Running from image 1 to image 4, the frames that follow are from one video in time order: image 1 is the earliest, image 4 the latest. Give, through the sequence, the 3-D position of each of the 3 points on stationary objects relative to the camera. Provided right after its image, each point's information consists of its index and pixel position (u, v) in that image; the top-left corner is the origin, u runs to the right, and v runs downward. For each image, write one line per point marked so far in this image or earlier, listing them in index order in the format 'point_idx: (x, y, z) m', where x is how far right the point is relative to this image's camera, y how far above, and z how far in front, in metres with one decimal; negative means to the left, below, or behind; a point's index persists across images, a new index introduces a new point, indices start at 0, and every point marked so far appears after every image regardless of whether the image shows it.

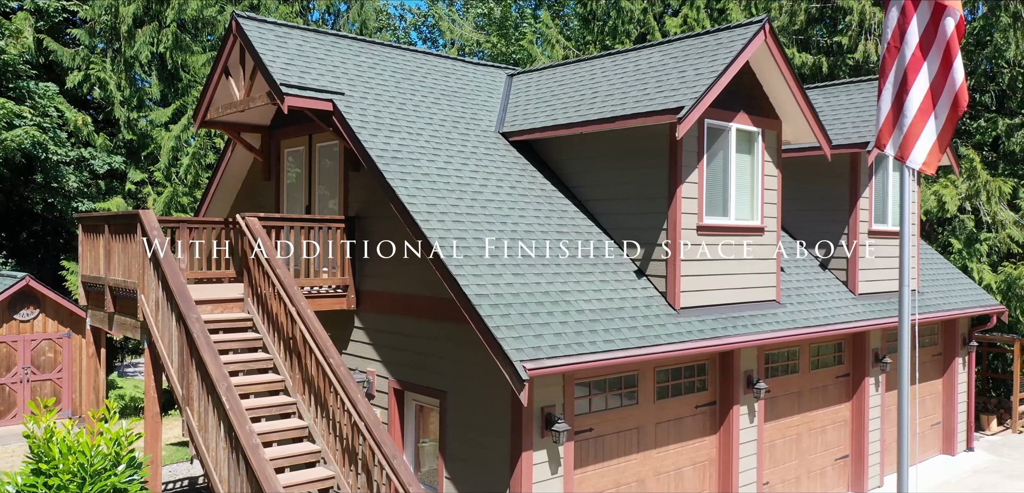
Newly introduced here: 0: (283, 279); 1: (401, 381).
0: (-2.5, -0.3, +8.5) m
1: (-1.3, -1.6, +9.4) m
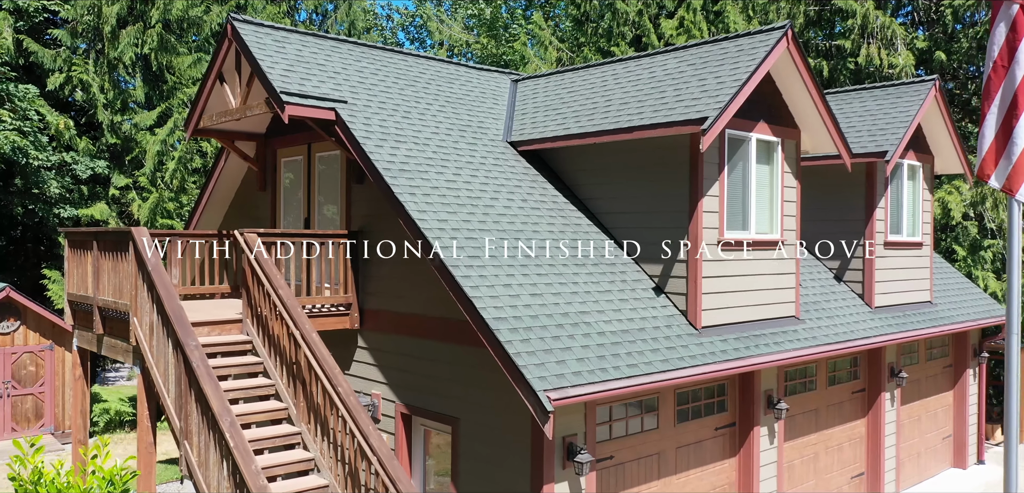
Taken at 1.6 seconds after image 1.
0: (-2.3, -0.5, +8.0) m
1: (-1.2, -1.8, +8.9) m
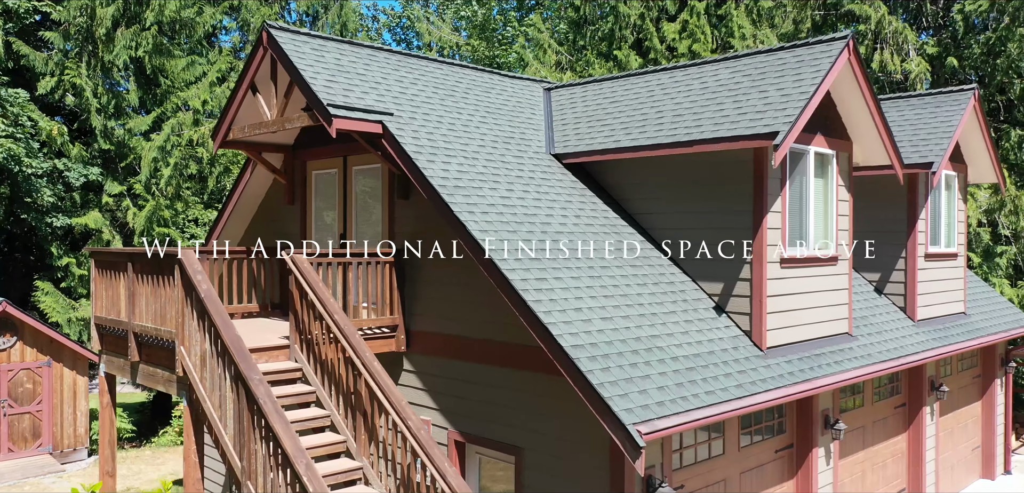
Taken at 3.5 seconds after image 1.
0: (-1.6, -0.8, +7.5) m
1: (-0.5, -2.0, +8.5) m
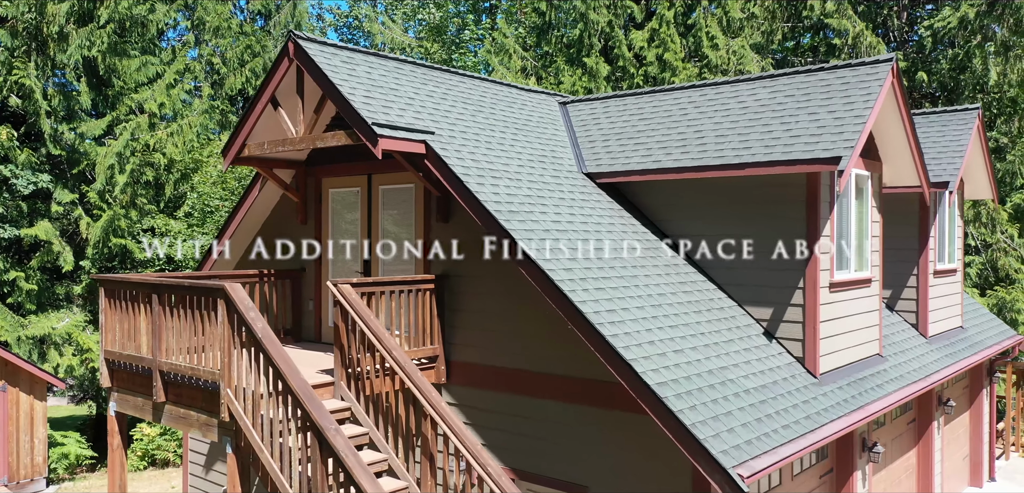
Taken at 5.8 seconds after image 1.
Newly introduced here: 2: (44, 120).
0: (-1.0, -1.0, +7.0) m
1: (0.0, -2.3, +8.1) m
2: (-11.9, +3.2, +19.7) m
